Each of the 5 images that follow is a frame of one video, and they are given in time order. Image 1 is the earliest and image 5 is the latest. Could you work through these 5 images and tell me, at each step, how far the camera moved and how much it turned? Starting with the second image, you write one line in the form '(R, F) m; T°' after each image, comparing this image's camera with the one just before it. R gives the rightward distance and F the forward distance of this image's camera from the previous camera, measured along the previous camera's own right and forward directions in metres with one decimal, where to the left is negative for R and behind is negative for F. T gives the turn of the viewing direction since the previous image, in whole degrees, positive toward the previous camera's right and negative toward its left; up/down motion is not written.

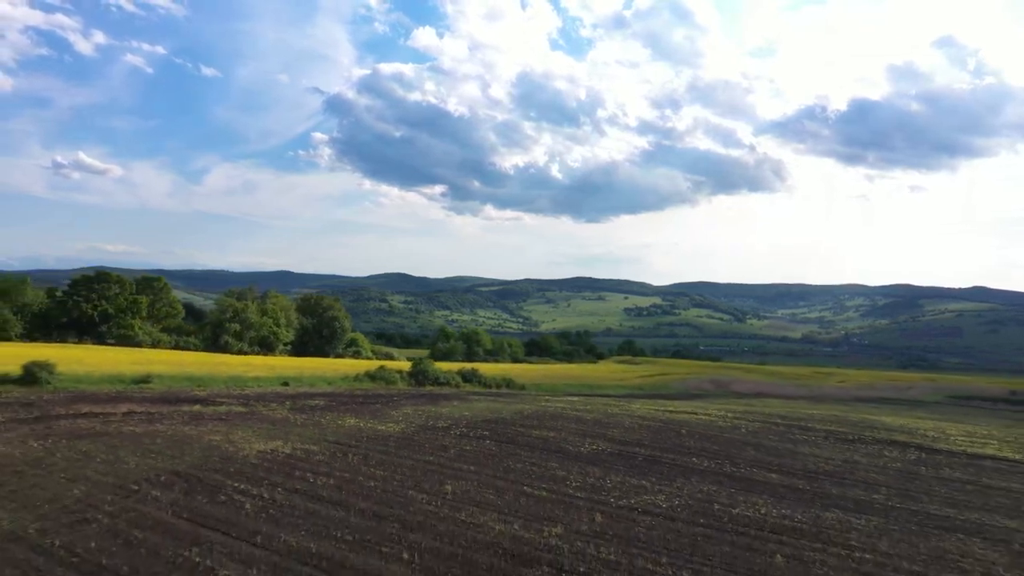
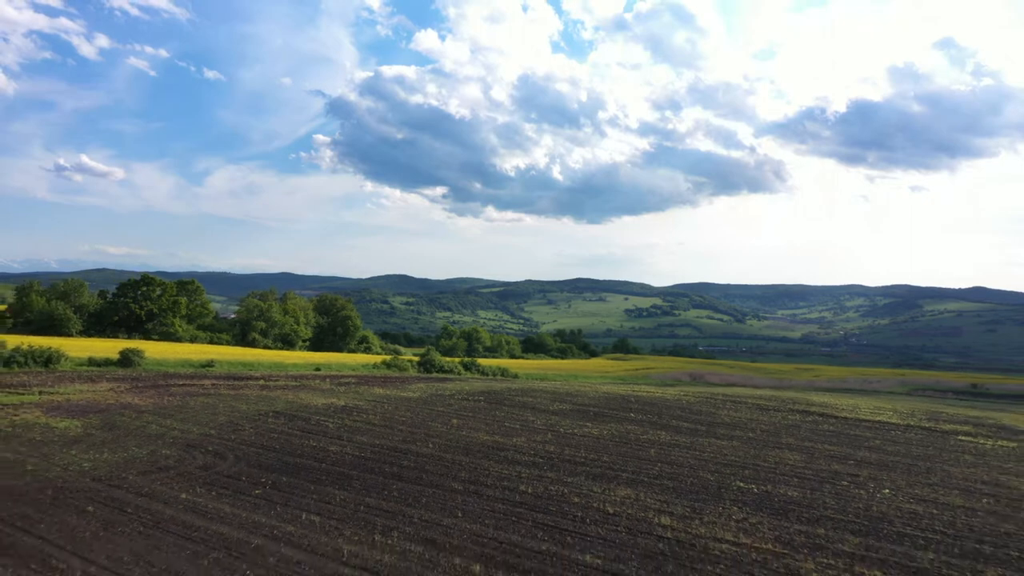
(+0.6, -7.2) m; 0°
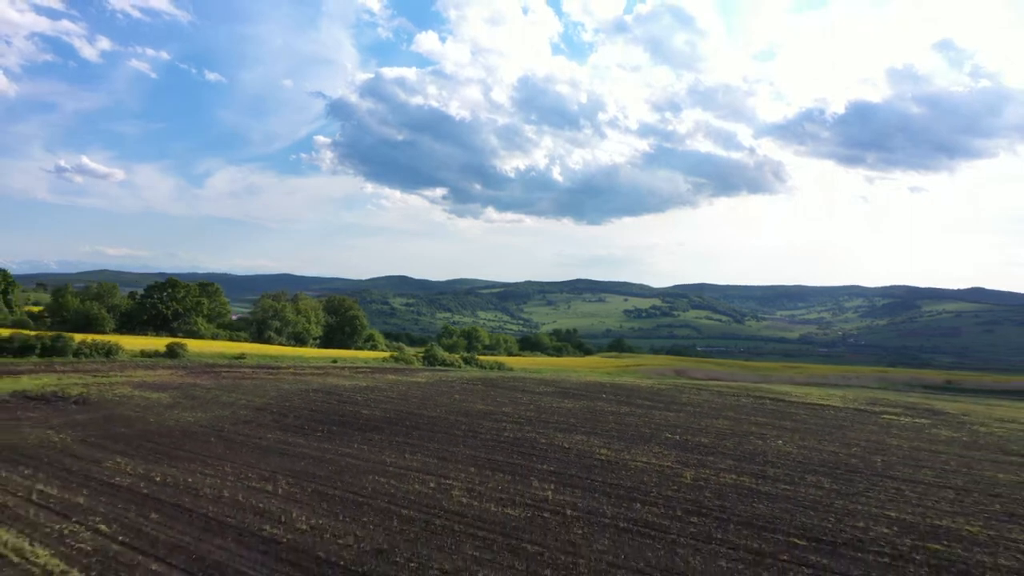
(+0.4, -5.2) m; 0°
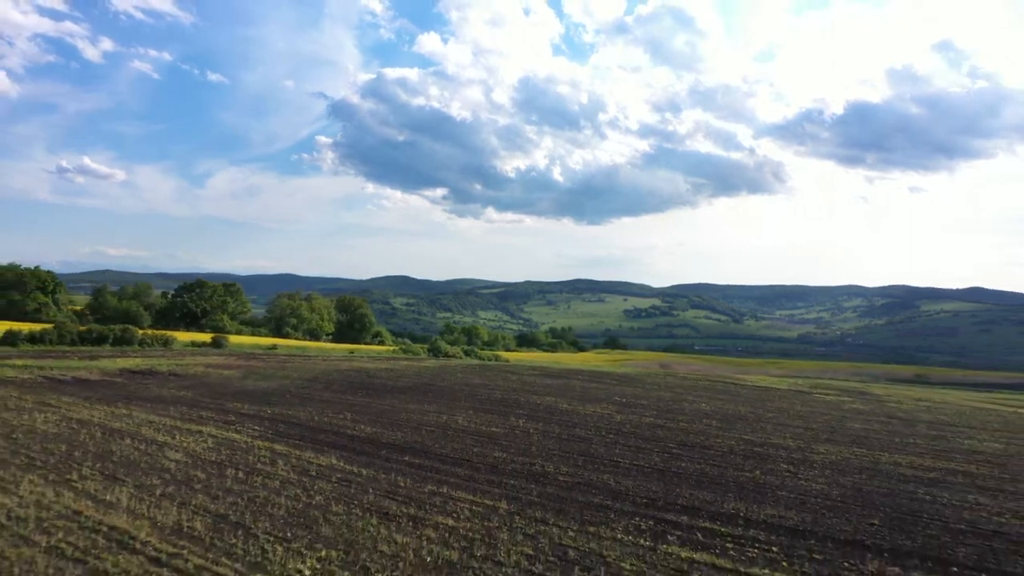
(+0.5, -6.7) m; 0°
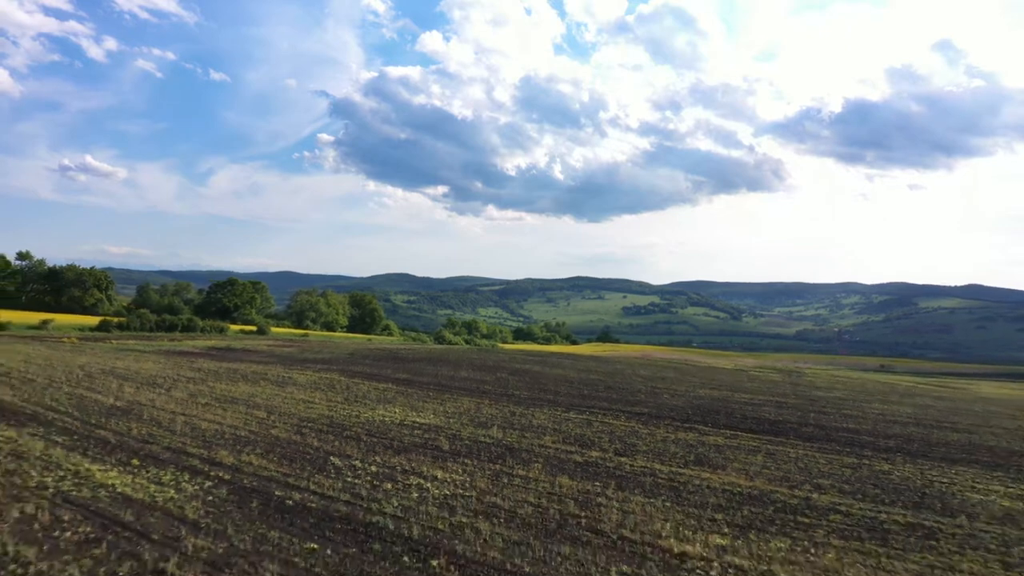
(+0.7, -9.3) m; 0°
